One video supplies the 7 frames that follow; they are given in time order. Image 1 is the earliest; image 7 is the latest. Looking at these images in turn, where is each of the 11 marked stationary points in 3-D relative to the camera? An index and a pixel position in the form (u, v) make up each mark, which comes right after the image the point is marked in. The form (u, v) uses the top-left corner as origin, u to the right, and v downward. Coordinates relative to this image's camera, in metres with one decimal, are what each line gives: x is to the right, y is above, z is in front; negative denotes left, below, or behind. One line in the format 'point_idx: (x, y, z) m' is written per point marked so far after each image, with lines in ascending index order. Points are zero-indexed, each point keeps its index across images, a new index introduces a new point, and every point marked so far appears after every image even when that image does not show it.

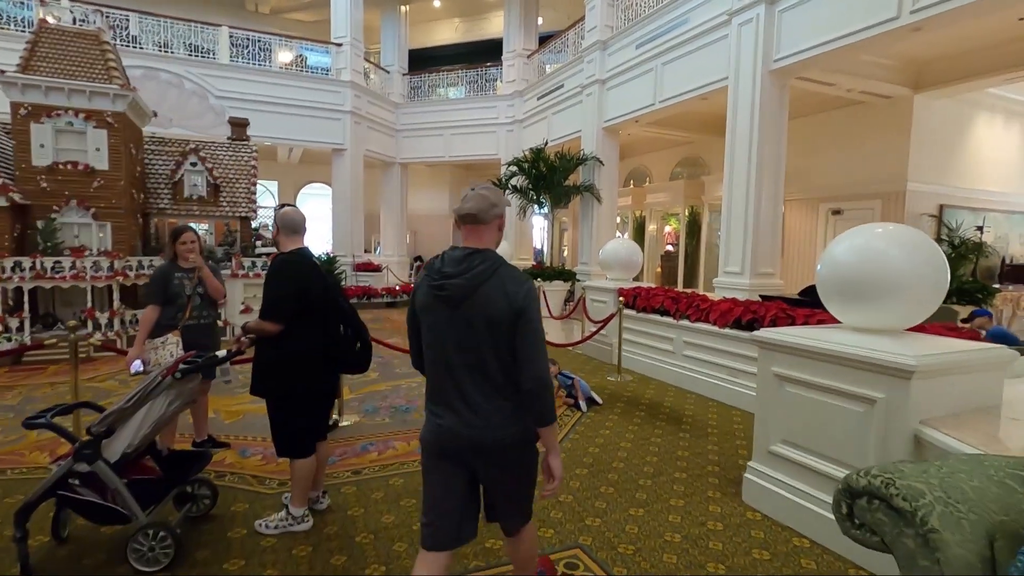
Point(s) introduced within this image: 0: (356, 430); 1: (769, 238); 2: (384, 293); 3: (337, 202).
0: (-1.1, -1.0, +3.8) m
1: (+3.4, +0.6, +7.0) m
2: (-2.7, -0.1, +11.2) m
3: (-4.3, +2.1, +13.2) m
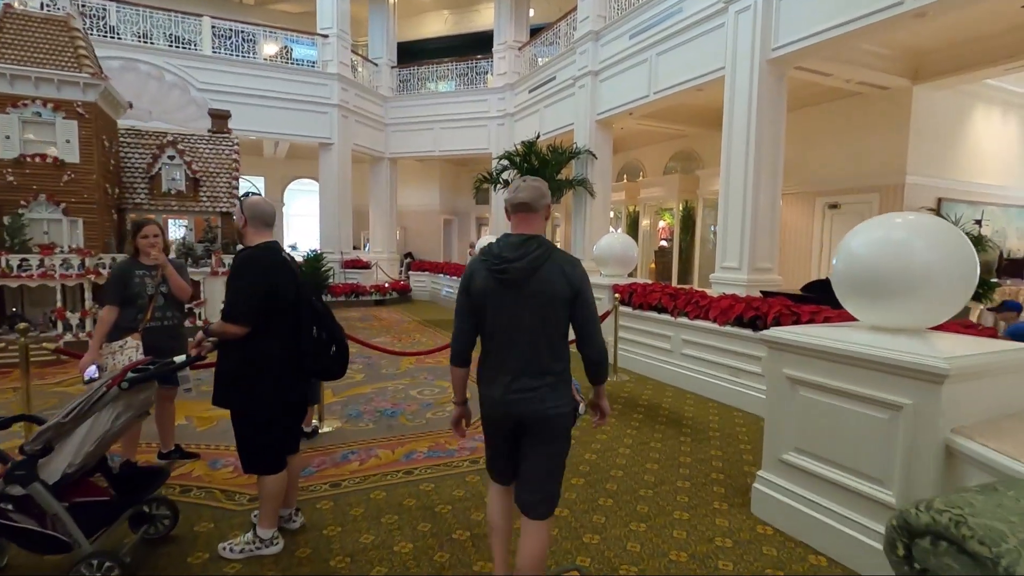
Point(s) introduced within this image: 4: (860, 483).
0: (-1.2, -1.0, +3.6) m
1: (+3.3, +0.7, +6.9) m
2: (-2.9, -0.1, +10.9) m
3: (-4.5, +2.2, +12.9) m
4: (+1.4, -0.8, +2.2) m
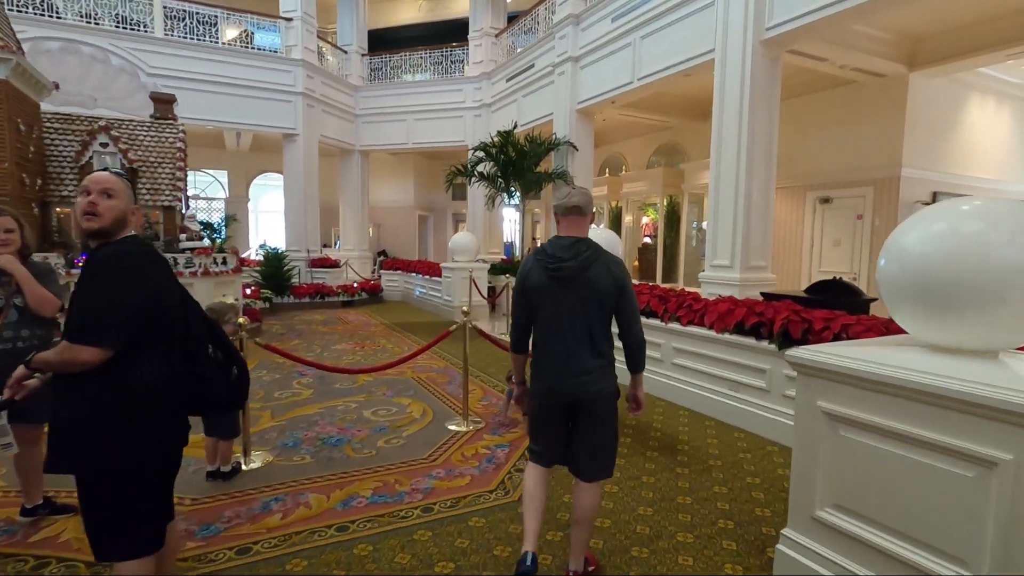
0: (-1.4, -1.0, +2.9) m
1: (+3.0, +0.7, +6.4) m
2: (-3.3, -0.1, +10.2) m
3: (-5.1, +2.2, +12.1) m
4: (+1.3, -0.8, +1.6) m
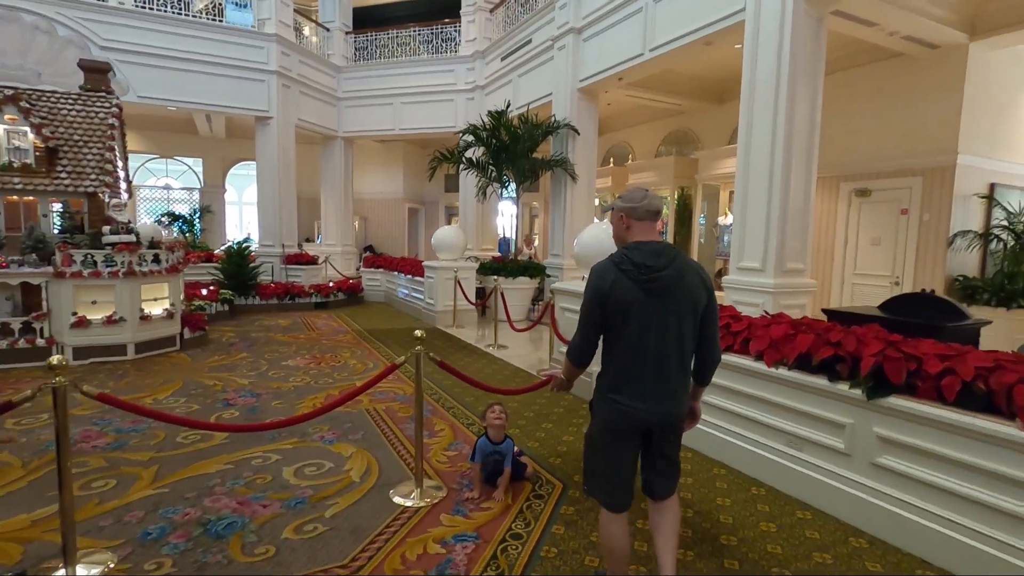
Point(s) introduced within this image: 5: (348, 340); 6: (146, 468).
0: (-1.5, -1.1, +1.9) m
1: (+2.9, +0.6, +5.3) m
2: (-3.4, -0.1, +9.1) m
3: (-5.2, +2.2, +11.0) m
4: (+1.1, -0.9, +0.6) m
5: (-2.1, -0.7, +6.7) m
6: (-2.0, -1.0, +2.9) m
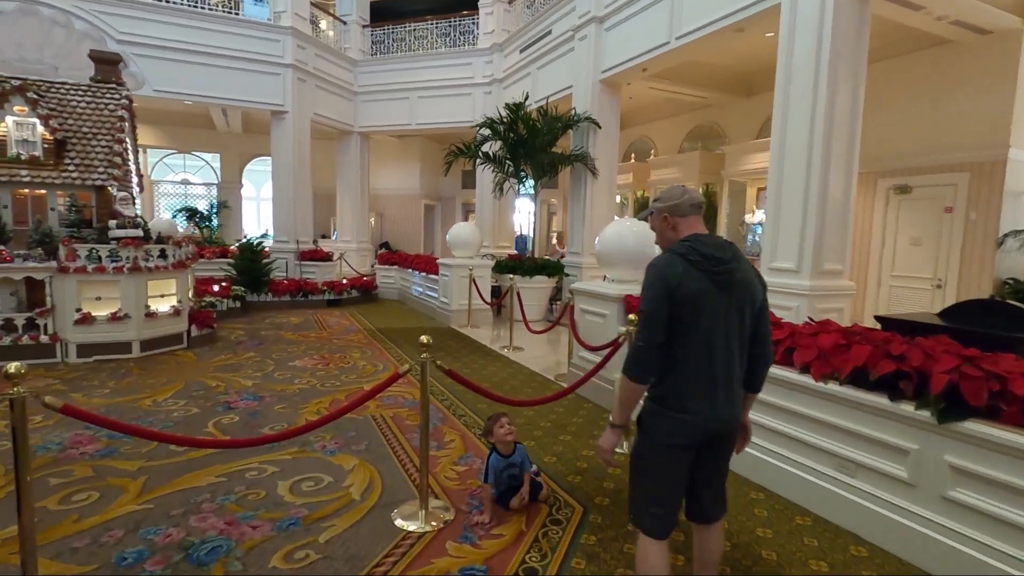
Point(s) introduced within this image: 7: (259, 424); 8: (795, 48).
0: (-1.5, -1.1, +1.7) m
1: (+3.0, +0.6, +4.9) m
2: (-3.2, 0.0, +9.0) m
3: (-4.8, +2.3, +10.9) m
4: (+1.1, -1.0, +0.3) m
5: (-1.9, -0.6, +6.5) m
6: (-1.9, -1.0, +2.7) m
7: (-1.7, -0.9, +3.6) m
8: (+2.7, +2.3, +5.0) m
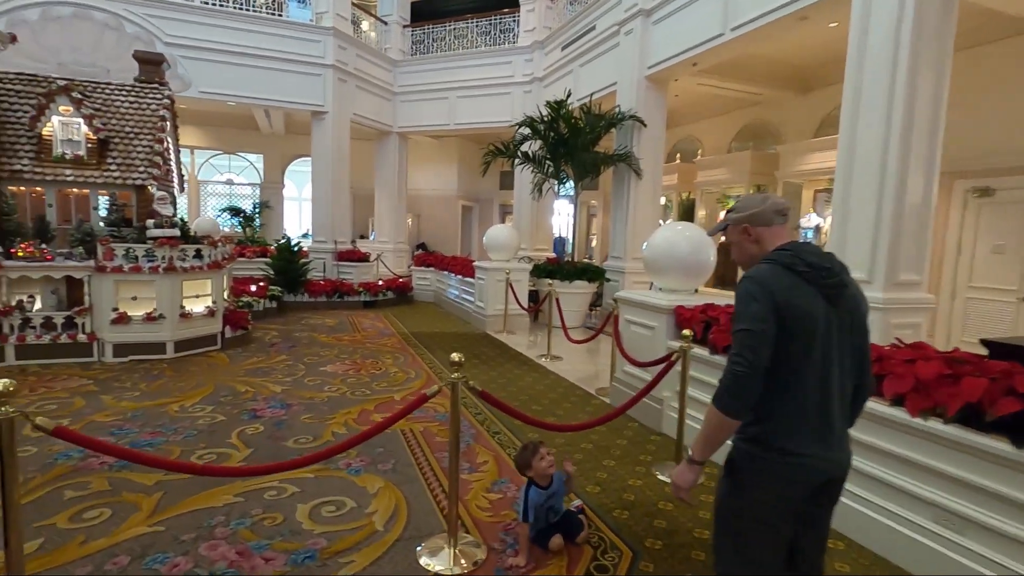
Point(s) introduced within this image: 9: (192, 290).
0: (-1.4, -1.1, +1.5) m
1: (+3.4, +0.5, +4.4) m
2: (-2.5, 0.0, +8.9) m
3: (-4.0, +2.3, +10.9) m
4: (+1.2, -1.0, -0.1) m
5: (-1.4, -0.7, +6.3) m
6: (-1.8, -1.0, +2.6) m
7: (-1.5, -0.9, +3.4) m
8: (+3.0, +2.2, +4.5) m
9: (-3.2, 0.0, +5.4) m
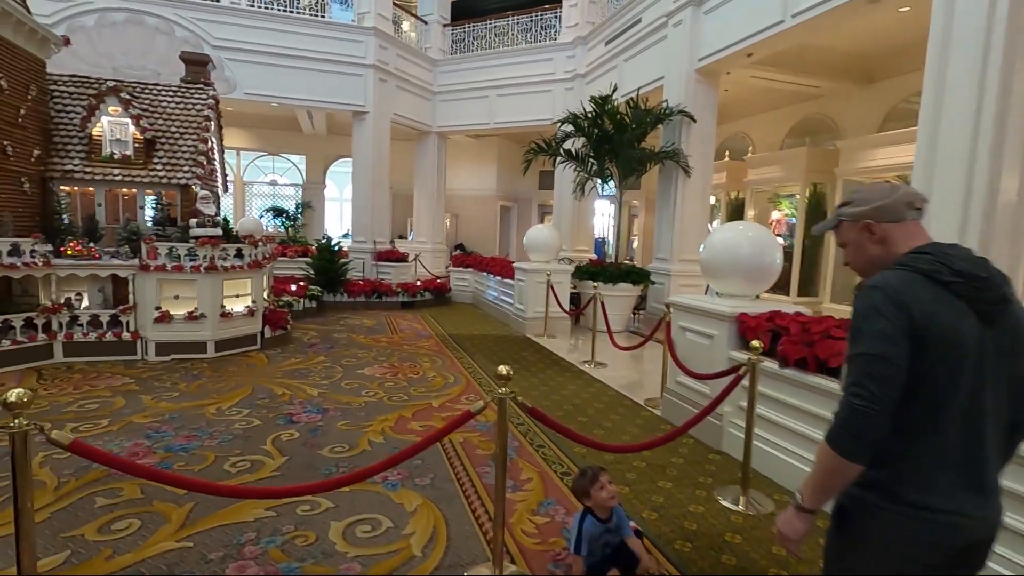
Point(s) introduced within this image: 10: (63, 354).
0: (-1.2, -1.1, +1.3) m
1: (+3.7, +0.4, +4.0) m
2: (-1.9, 0.0, +8.8) m
3: (-3.2, +2.3, +10.9) m
4: (+1.2, -1.1, -0.4) m
5: (-0.9, -0.7, +6.1) m
6: (-1.5, -1.0, +2.5) m
7: (-1.2, -0.9, +3.3) m
8: (+3.4, +2.1, +4.1) m
9: (-2.8, 0.0, +5.4) m
10: (-4.0, -0.6, +4.8) m
